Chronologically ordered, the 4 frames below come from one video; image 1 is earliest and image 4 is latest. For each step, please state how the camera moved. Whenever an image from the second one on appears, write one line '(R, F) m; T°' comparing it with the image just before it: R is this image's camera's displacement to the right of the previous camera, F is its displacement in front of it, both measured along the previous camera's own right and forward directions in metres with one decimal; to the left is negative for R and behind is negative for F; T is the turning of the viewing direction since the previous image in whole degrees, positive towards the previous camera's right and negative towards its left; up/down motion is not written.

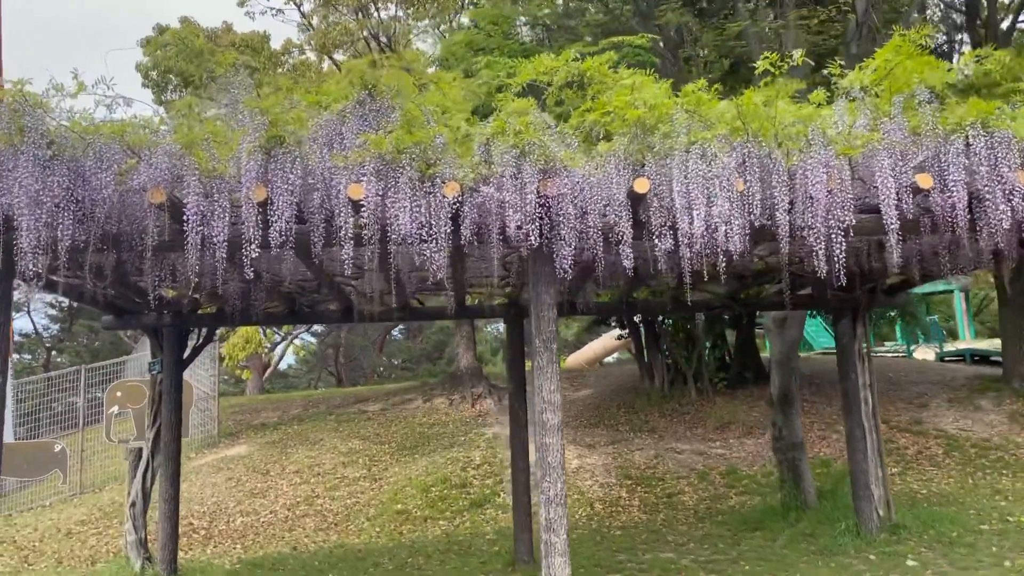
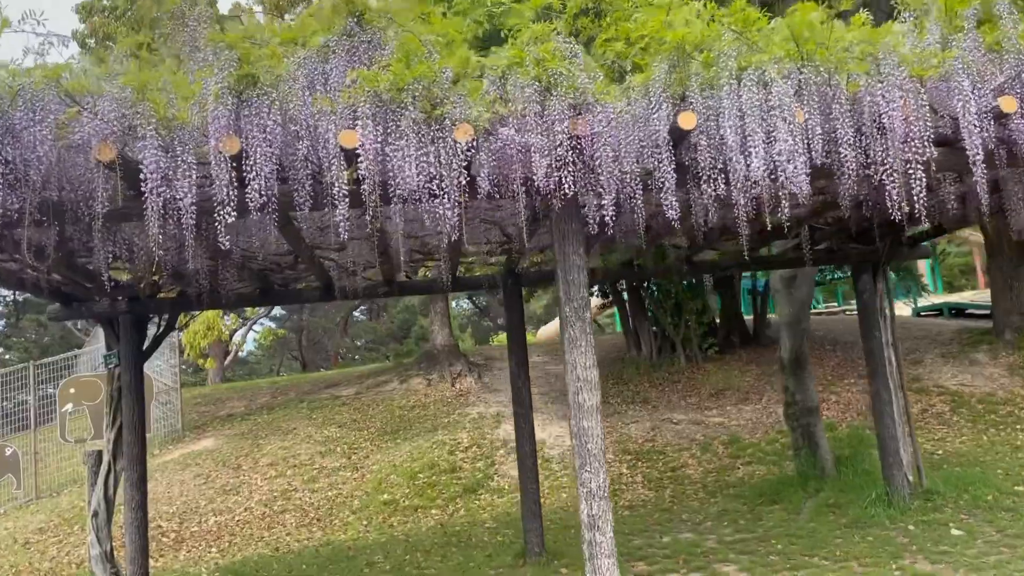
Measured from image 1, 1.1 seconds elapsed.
(-0.2, +0.5) m; +3°
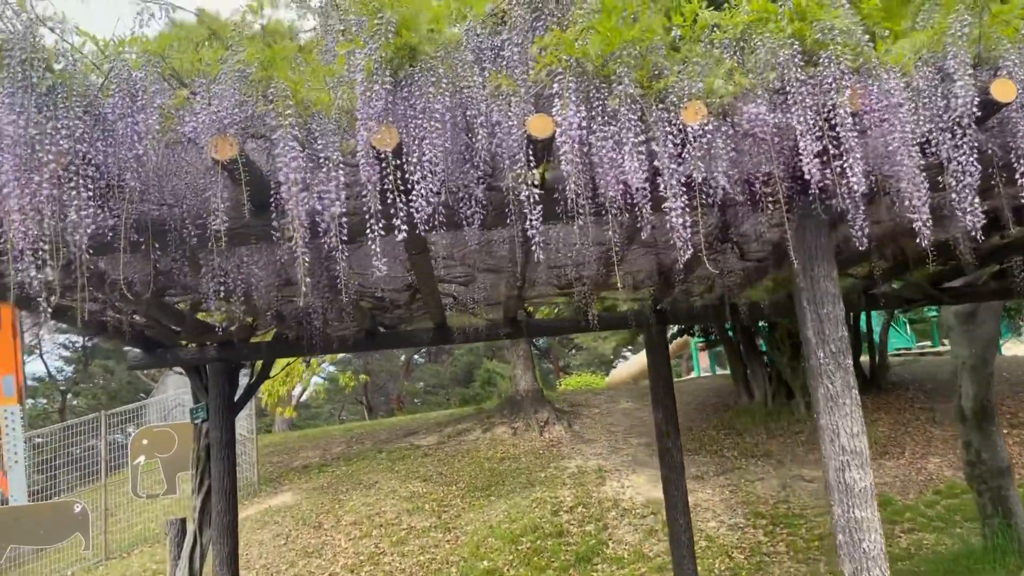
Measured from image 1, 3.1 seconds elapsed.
(-0.4, +0.6) m; -4°
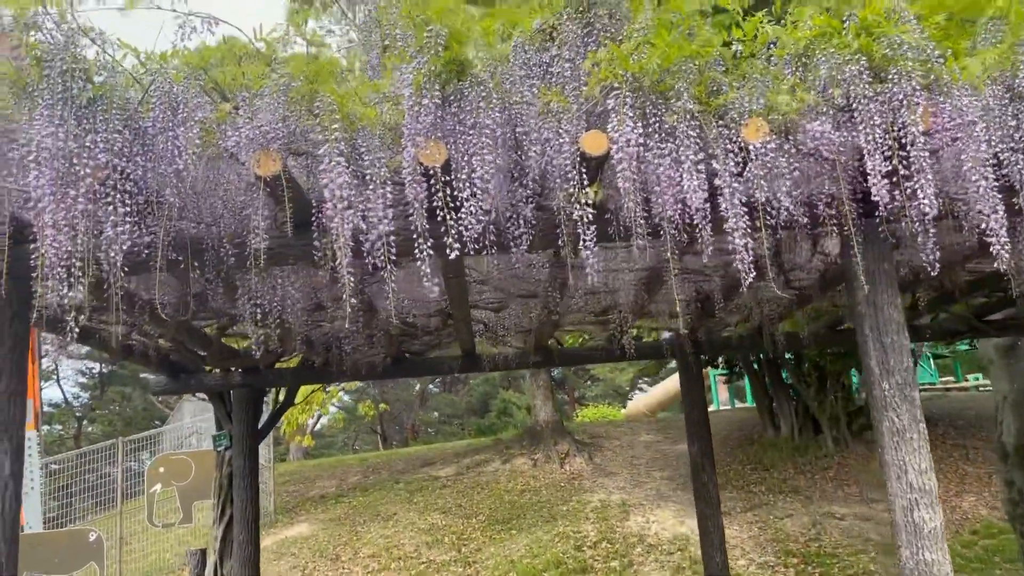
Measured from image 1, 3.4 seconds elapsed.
(-0.1, +0.1) m; -1°
